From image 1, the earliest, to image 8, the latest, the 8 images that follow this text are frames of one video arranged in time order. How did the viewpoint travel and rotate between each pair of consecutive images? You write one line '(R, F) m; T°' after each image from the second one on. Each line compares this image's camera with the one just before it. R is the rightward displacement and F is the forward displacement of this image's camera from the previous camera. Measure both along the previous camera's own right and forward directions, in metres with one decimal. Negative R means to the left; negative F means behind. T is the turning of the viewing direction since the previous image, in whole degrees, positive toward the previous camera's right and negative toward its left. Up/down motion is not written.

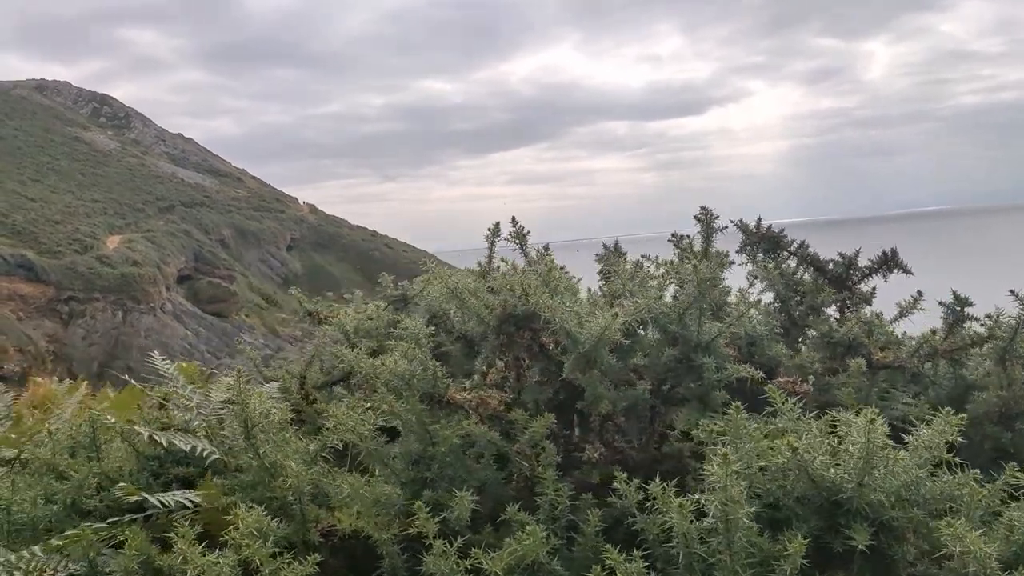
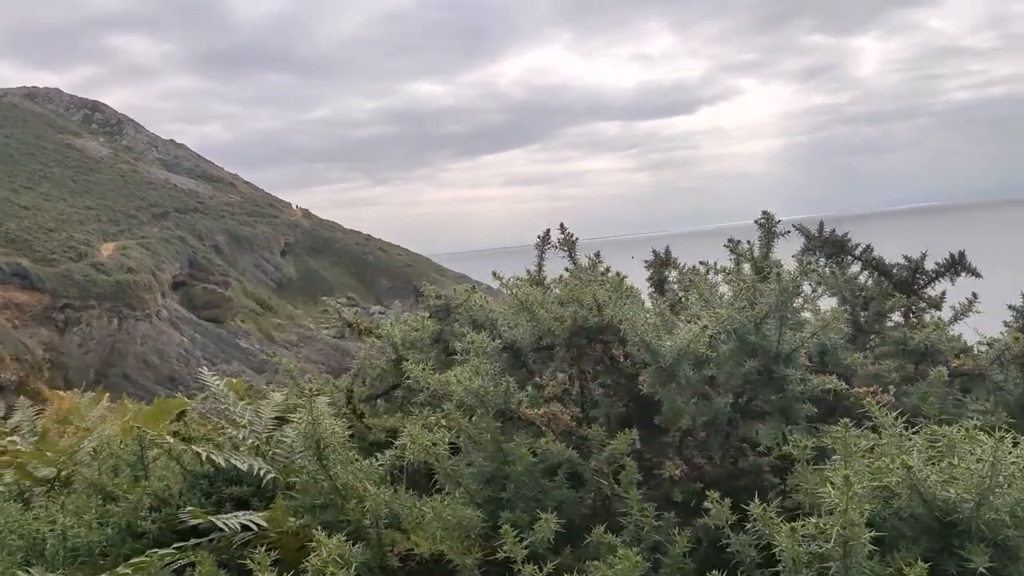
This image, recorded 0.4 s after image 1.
(-0.1, 0.0) m; 0°
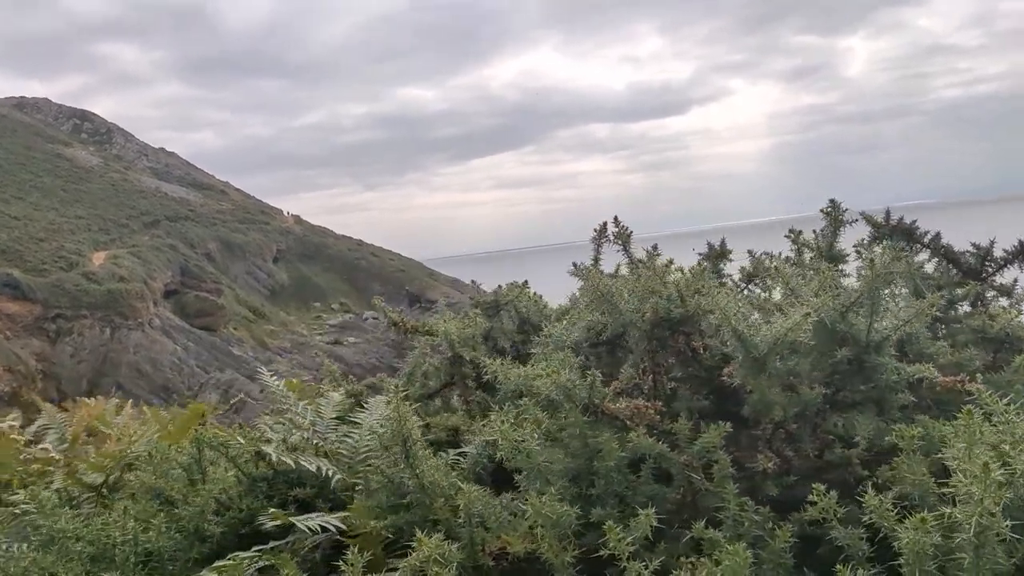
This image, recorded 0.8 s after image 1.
(-0.1, 0.0) m; +1°
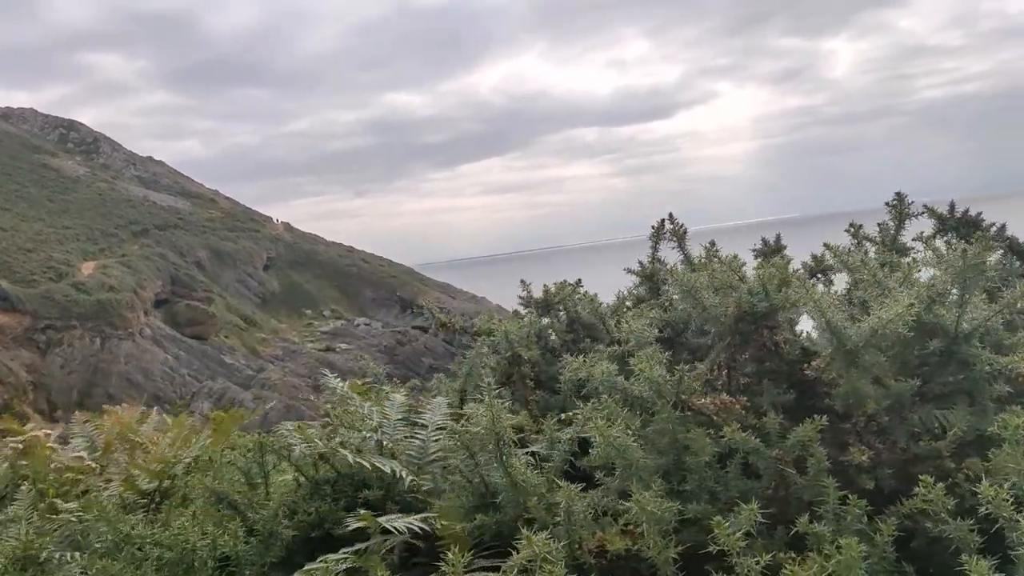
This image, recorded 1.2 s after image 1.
(-0.1, 0.0) m; +1°
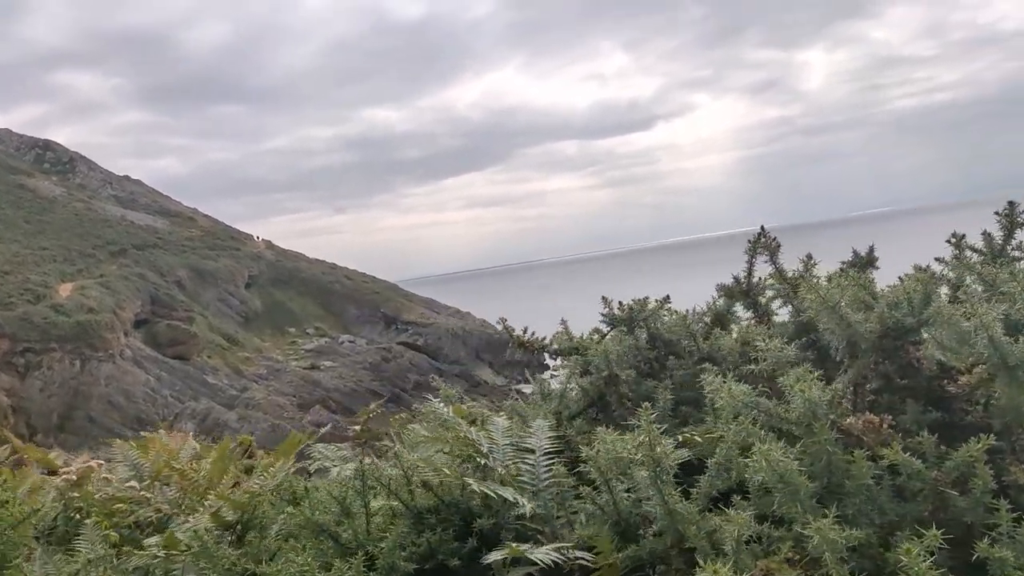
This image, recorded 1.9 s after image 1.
(-0.2, 0.0) m; +1°
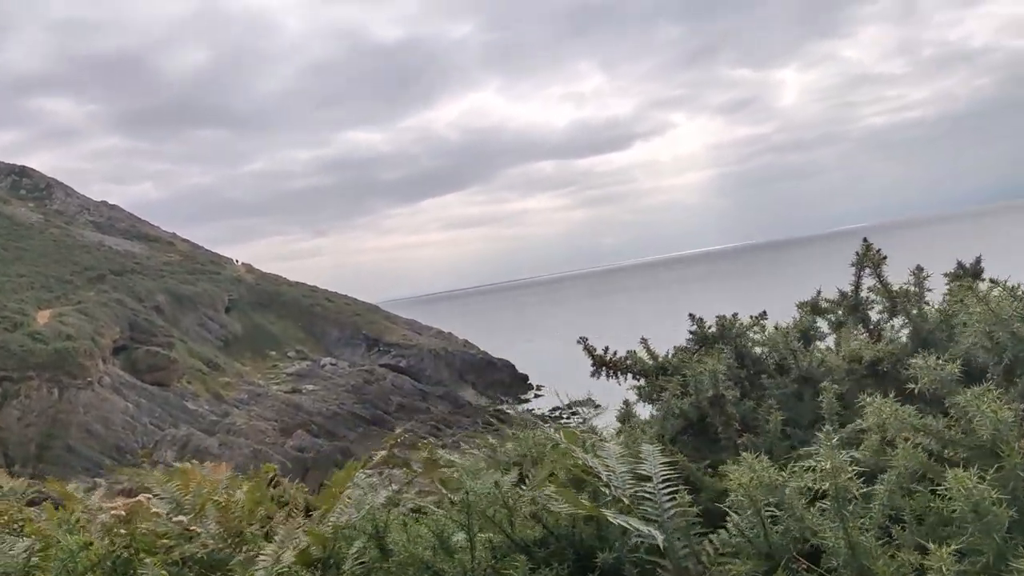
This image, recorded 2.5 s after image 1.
(-0.2, +0.1) m; +1°
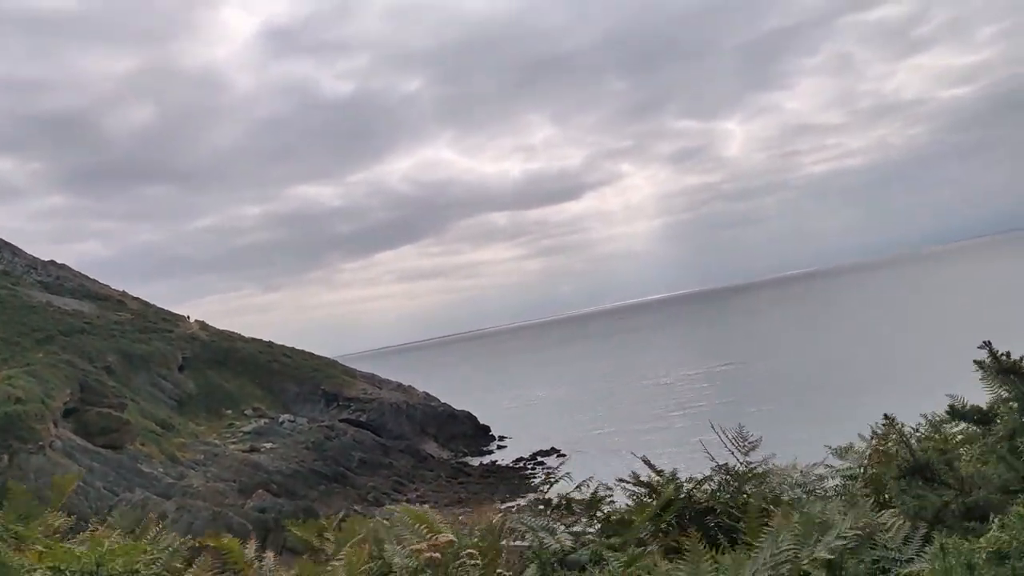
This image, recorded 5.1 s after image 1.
(-1.1, -0.5) m; +3°
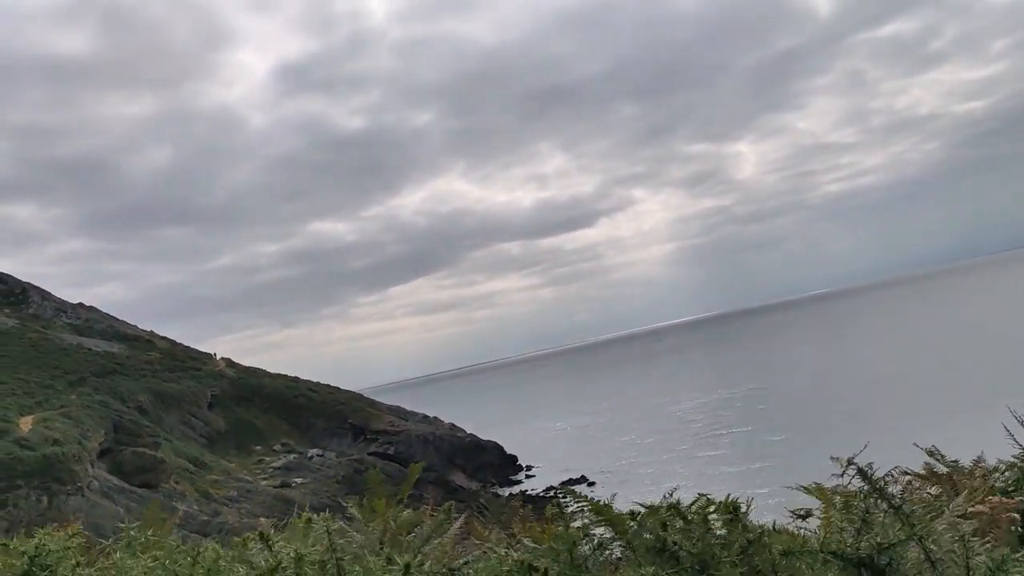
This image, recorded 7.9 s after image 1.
(-1.5, +0.1) m; -1°
